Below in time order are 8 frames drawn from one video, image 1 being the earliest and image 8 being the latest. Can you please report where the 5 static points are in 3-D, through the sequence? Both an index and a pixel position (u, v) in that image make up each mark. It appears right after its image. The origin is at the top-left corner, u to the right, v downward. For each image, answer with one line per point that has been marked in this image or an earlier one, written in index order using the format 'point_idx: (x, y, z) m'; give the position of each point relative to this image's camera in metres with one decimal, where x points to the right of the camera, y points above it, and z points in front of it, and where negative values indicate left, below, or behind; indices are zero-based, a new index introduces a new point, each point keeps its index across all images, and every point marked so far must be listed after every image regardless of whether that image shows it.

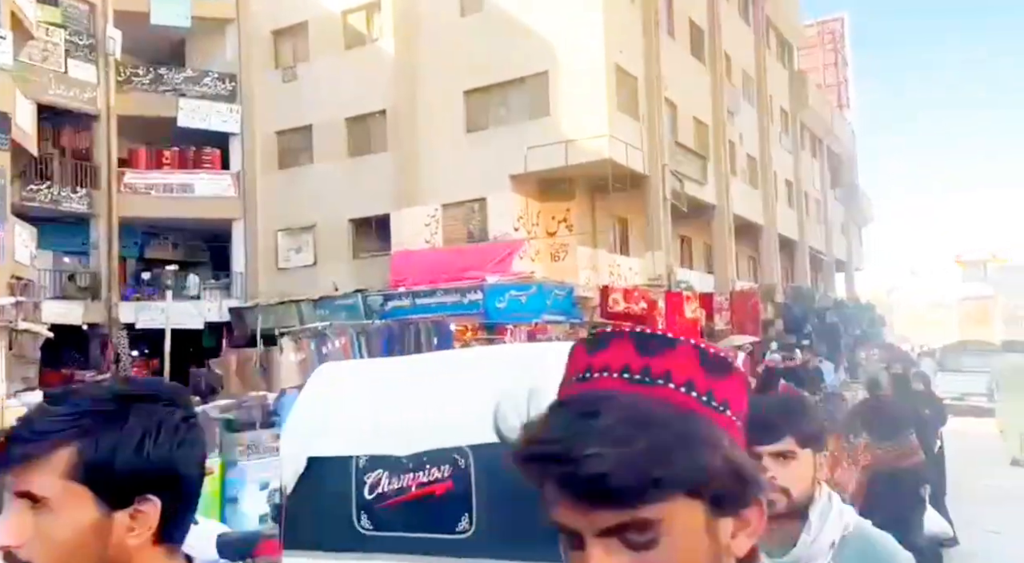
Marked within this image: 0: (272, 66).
0: (-5.0, +4.5, +18.3) m
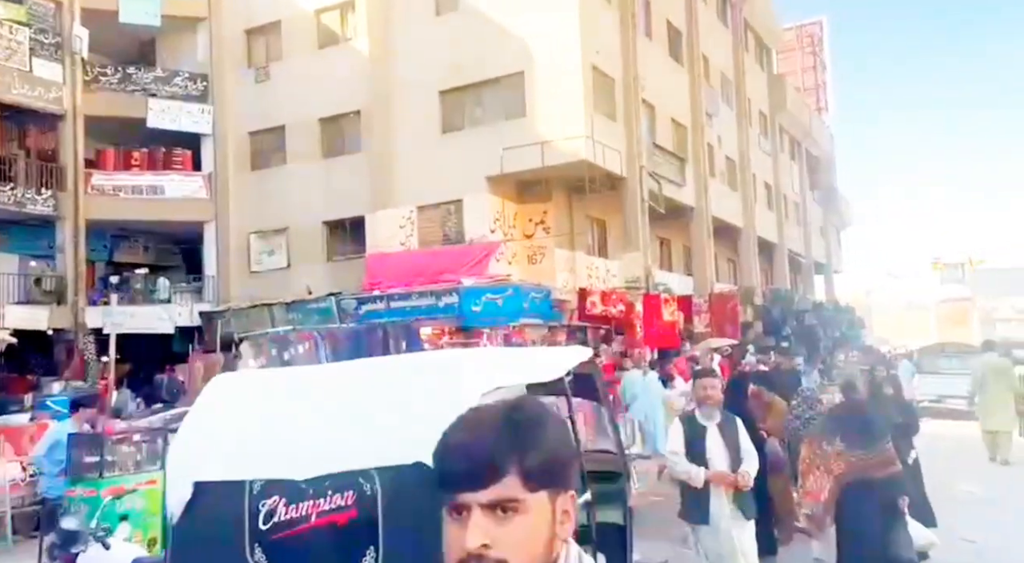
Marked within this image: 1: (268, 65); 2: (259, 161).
0: (-5.5, +4.4, +18.0) m
1: (-4.9, +4.3, +17.6) m
2: (-5.1, +2.4, +17.7) m
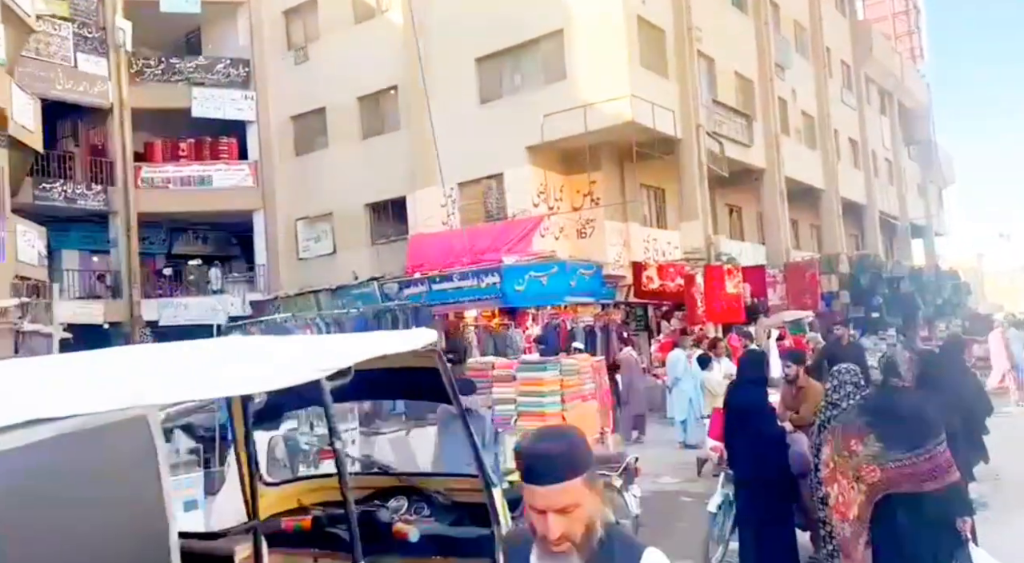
0: (-4.5, +4.6, +17.6) m
1: (-4.0, +4.6, +17.2) m
2: (-4.1, +2.7, +17.3) m
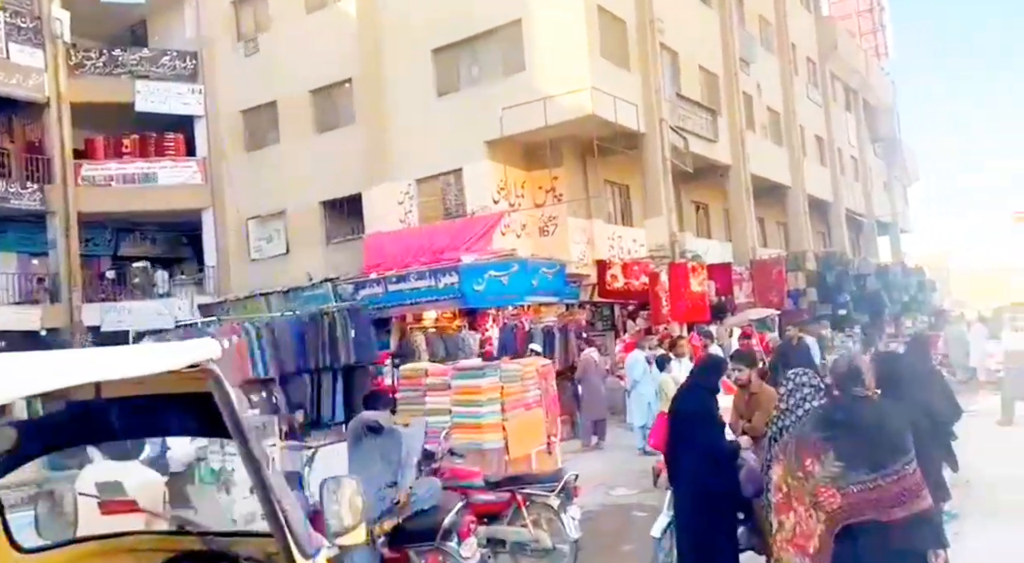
0: (-5.3, +4.6, +16.9) m
1: (-4.8, +4.6, +16.5) m
2: (-4.9, +2.6, +16.6) m
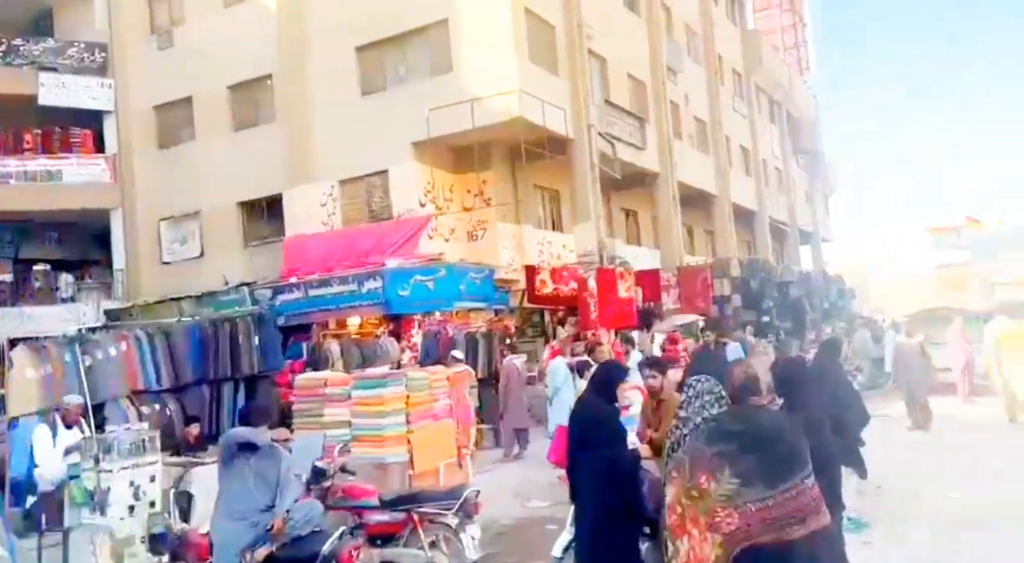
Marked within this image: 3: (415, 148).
0: (-6.7, +4.5, +16.1) m
1: (-6.1, +4.5, +15.8) m
2: (-6.2, +2.6, +15.9) m
3: (-1.5, +2.0, +13.5) m
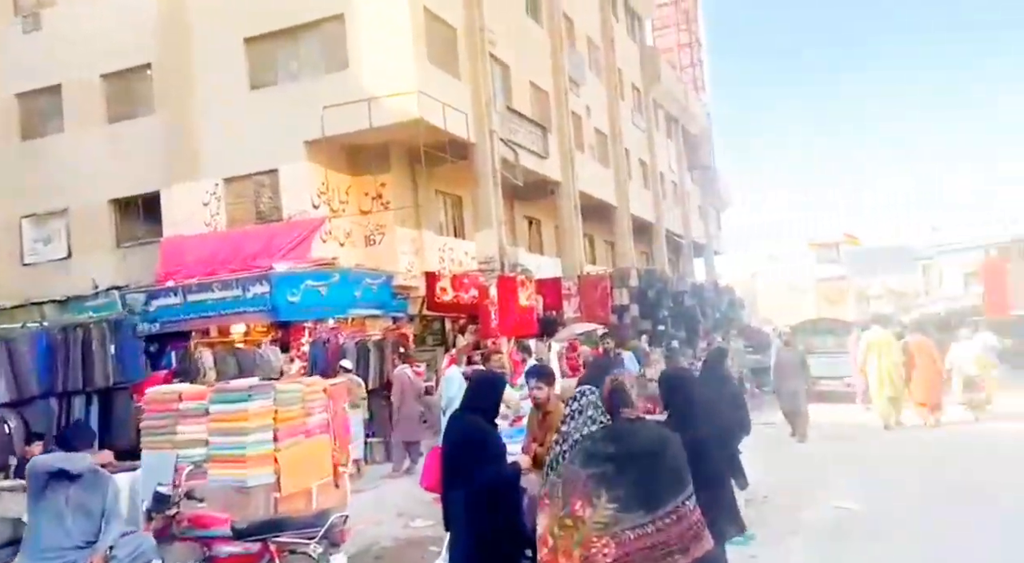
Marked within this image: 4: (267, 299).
0: (-8.4, +4.5, +14.9) m
1: (-7.8, +4.4, +14.6) m
2: (-7.9, +2.5, +14.6) m
3: (-3.0, +2.0, +12.7) m
4: (-3.2, -0.2, +11.1) m
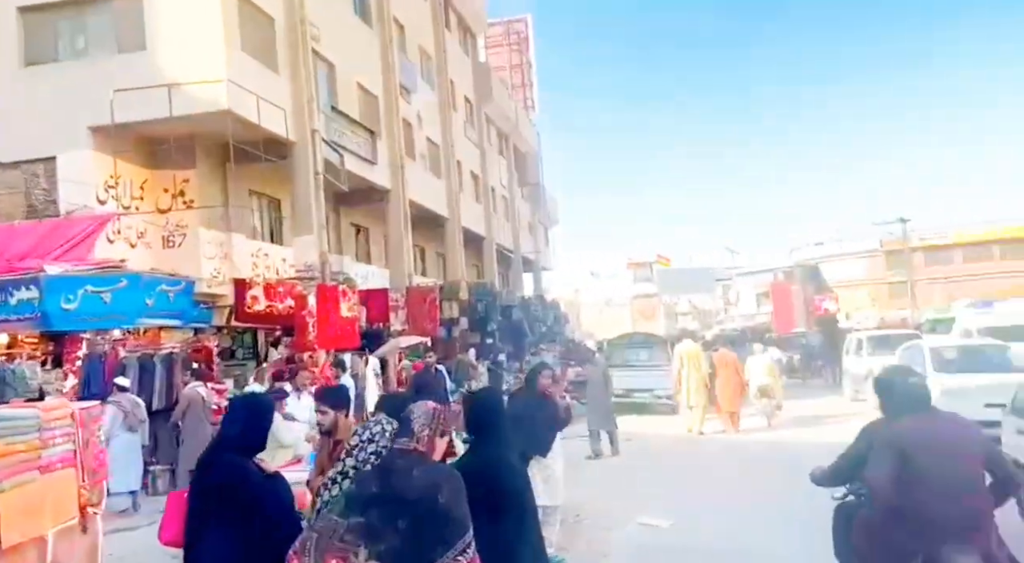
0: (-11.1, +4.5, +12.2) m
1: (-10.4, +4.4, +12.1) m
2: (-10.6, +2.5, +12.1) m
3: (-5.4, +1.9, +11.1) m
4: (-5.3, -0.2, +9.5) m
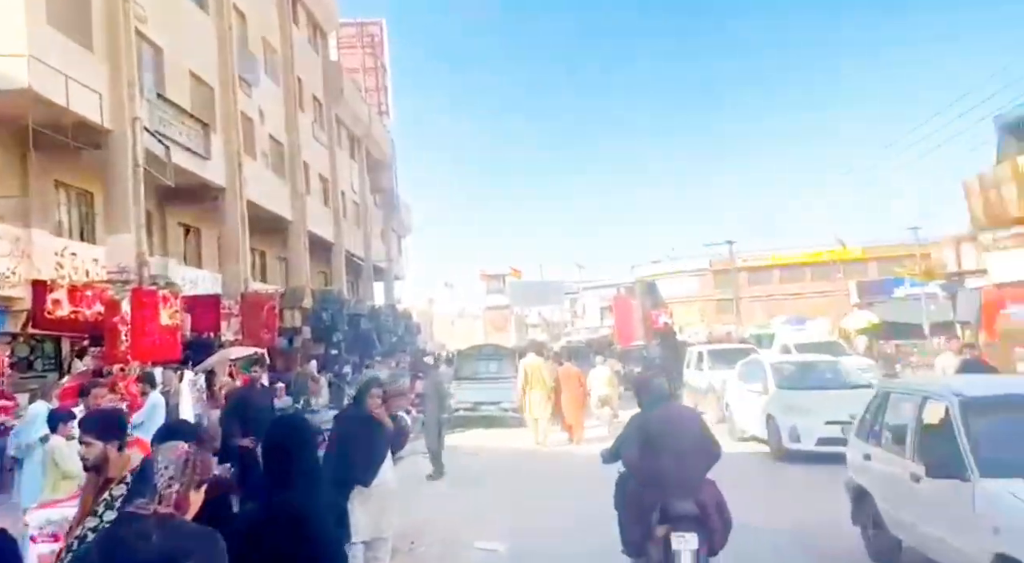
0: (-12.9, +4.6, +9.6) m
1: (-12.3, +4.6, +9.5) m
2: (-12.5, +2.6, +9.5) m
3: (-7.2, +1.9, +9.4) m
4: (-6.9, -0.2, +7.8) m
